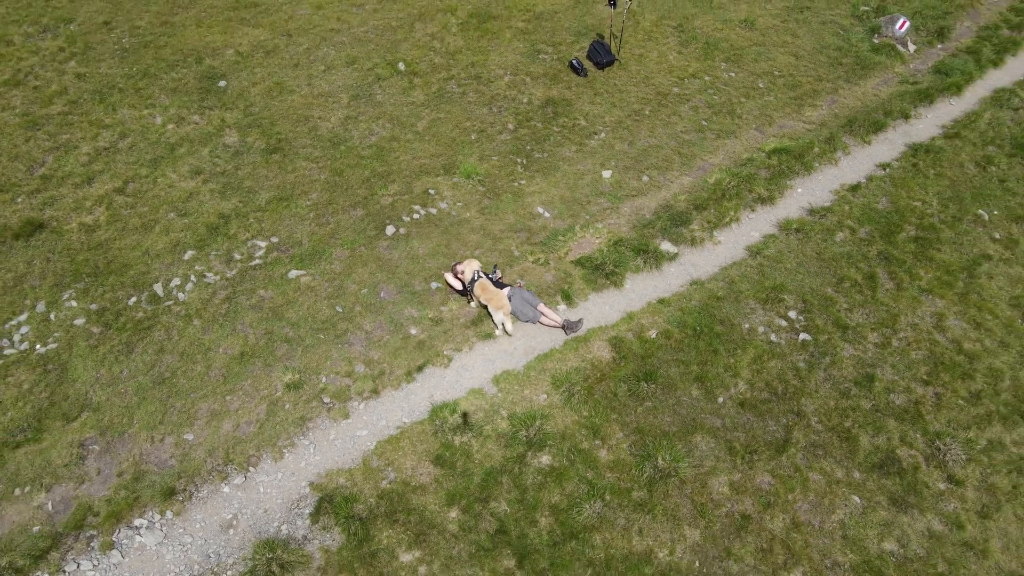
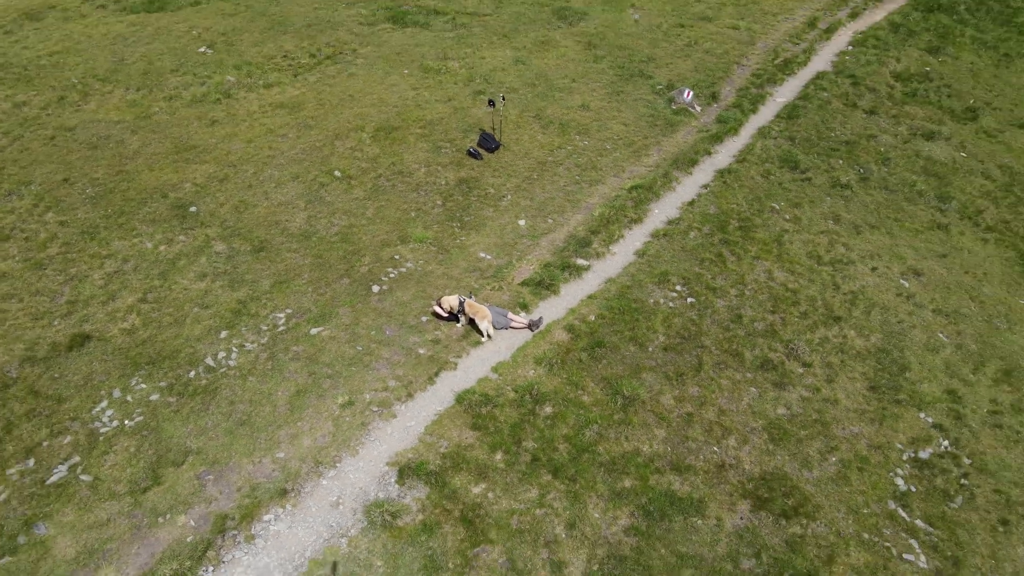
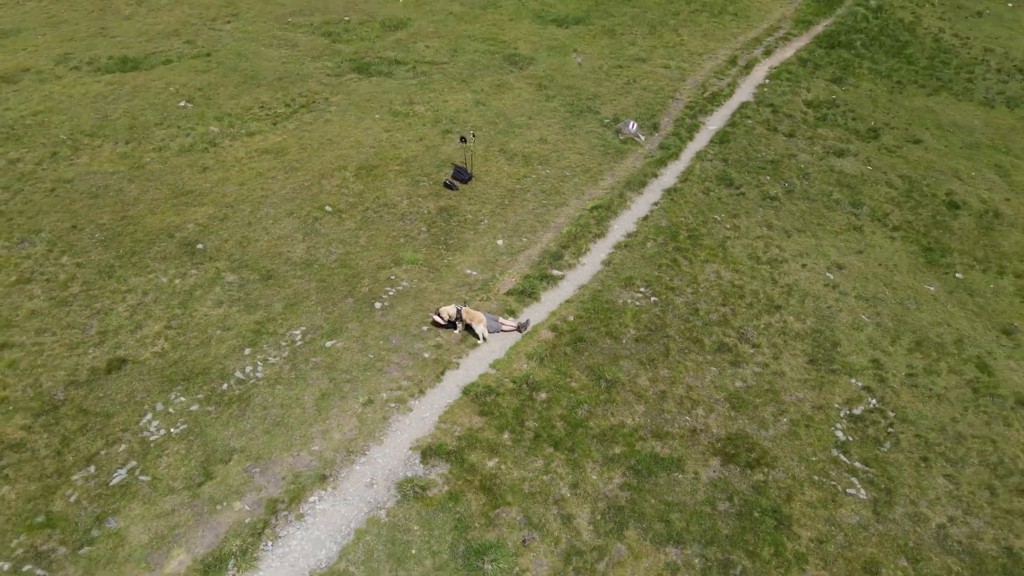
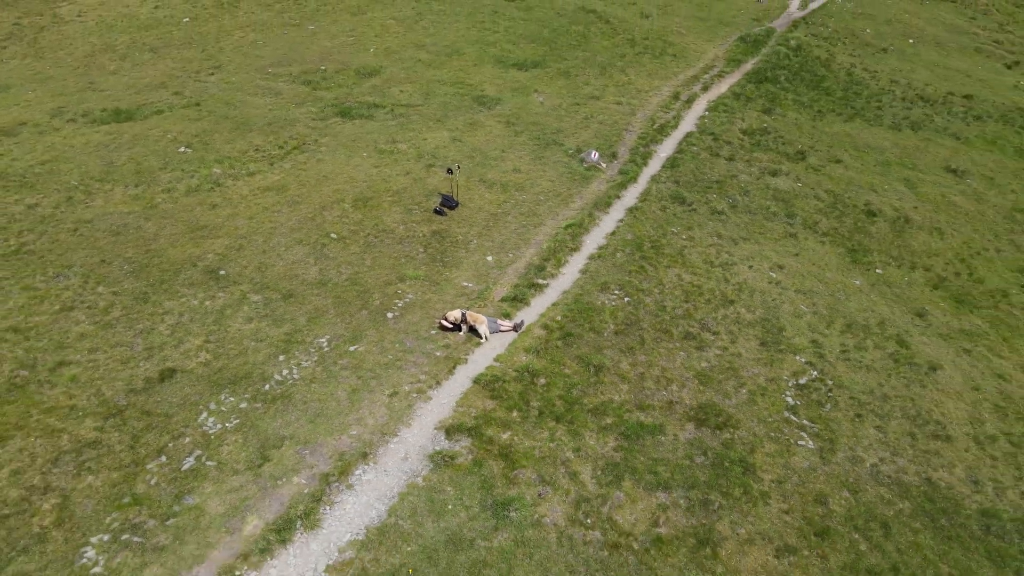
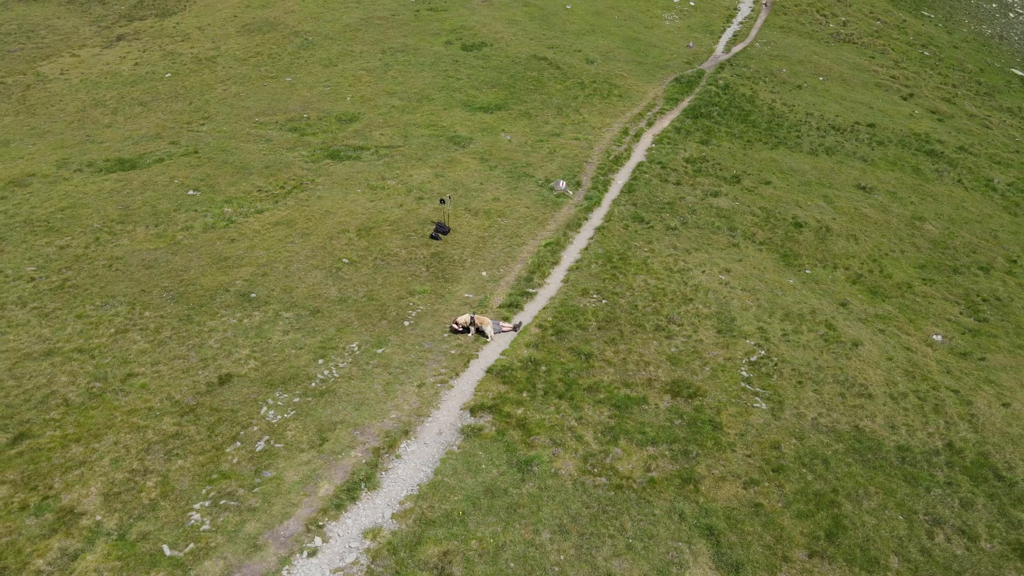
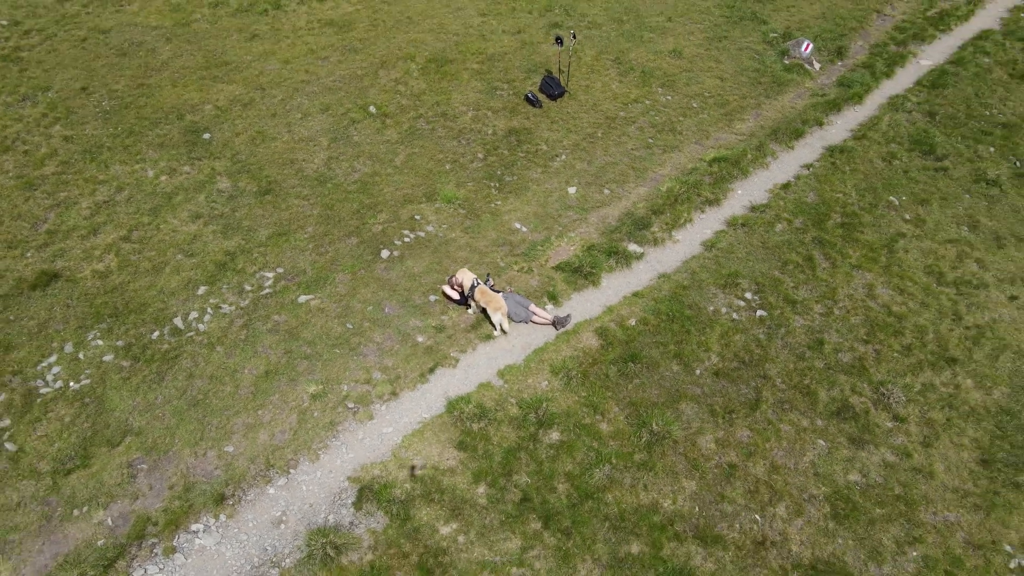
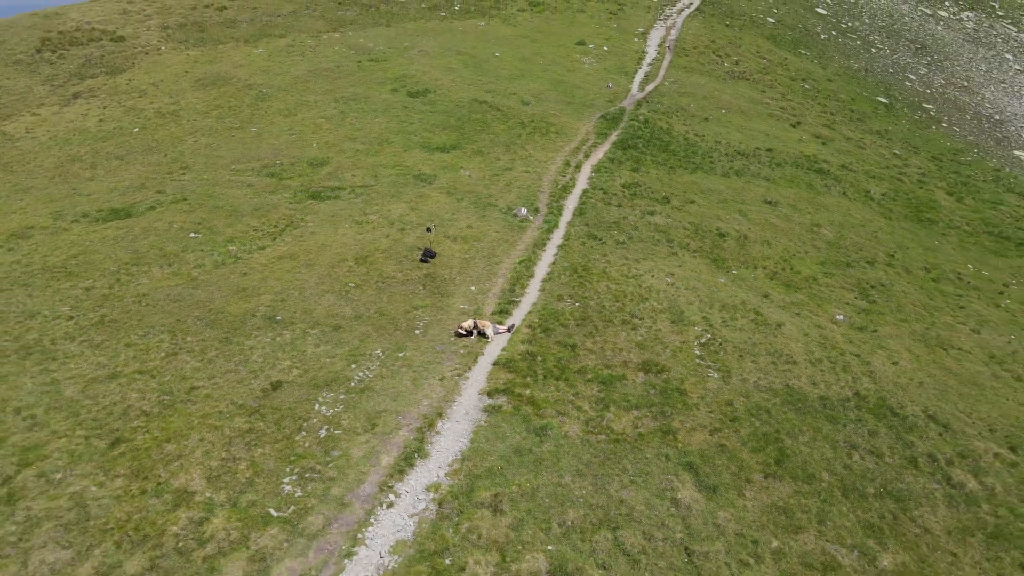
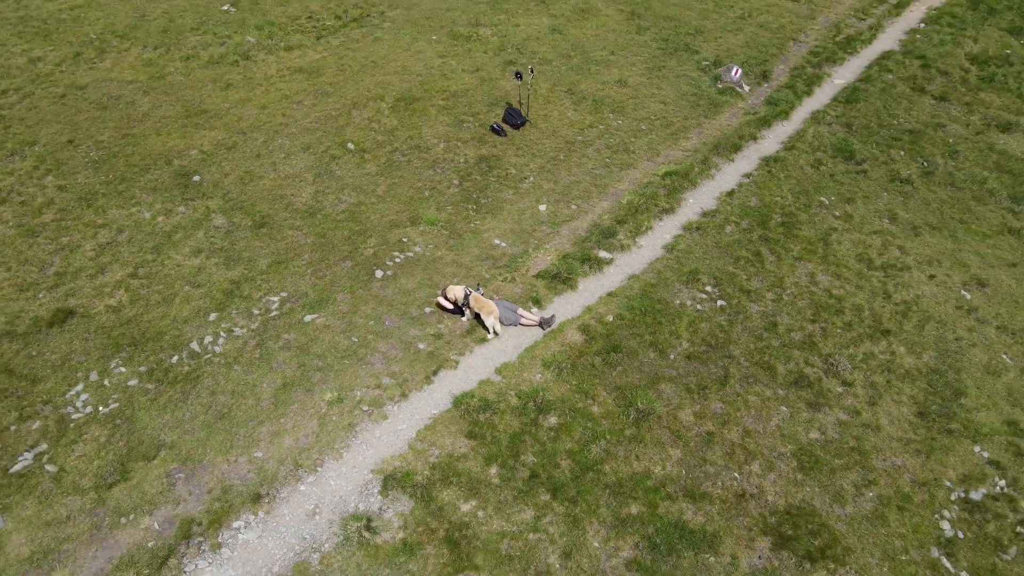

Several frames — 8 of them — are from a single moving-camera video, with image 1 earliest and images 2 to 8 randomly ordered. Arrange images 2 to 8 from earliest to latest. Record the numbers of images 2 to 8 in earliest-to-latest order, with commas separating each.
6, 8, 2, 3, 4, 5, 7
